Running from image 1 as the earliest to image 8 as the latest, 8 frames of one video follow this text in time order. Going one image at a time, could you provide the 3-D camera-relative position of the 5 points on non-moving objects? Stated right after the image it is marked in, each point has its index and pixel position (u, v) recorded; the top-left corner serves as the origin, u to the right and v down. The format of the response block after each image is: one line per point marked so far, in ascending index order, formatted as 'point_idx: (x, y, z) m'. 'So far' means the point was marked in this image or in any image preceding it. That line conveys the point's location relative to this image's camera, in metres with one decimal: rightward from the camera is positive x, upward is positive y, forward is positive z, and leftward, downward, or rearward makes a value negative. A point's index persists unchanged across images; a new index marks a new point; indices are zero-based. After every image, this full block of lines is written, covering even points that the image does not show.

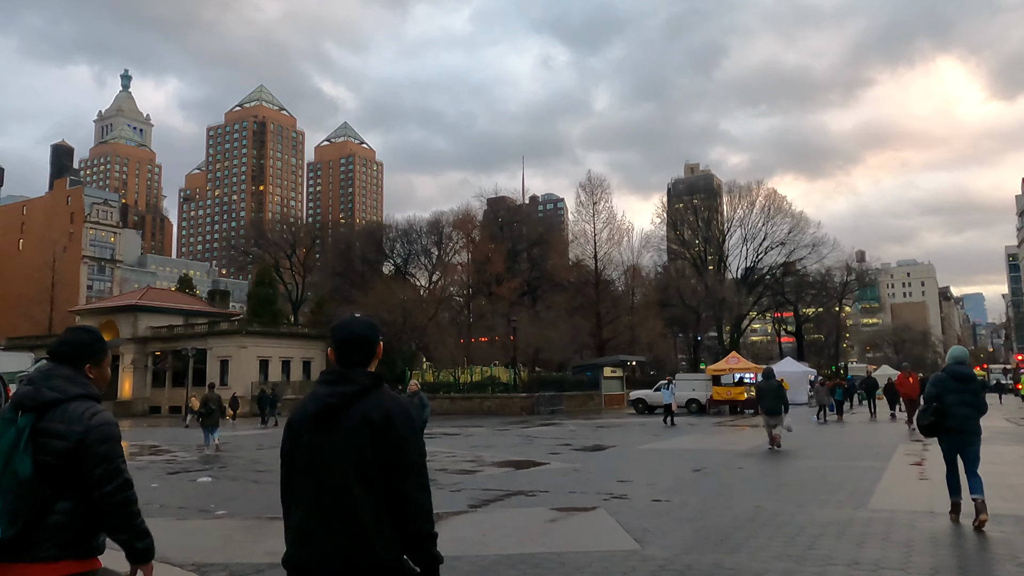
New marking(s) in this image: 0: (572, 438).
0: (+1.5, -3.8, +19.3) m
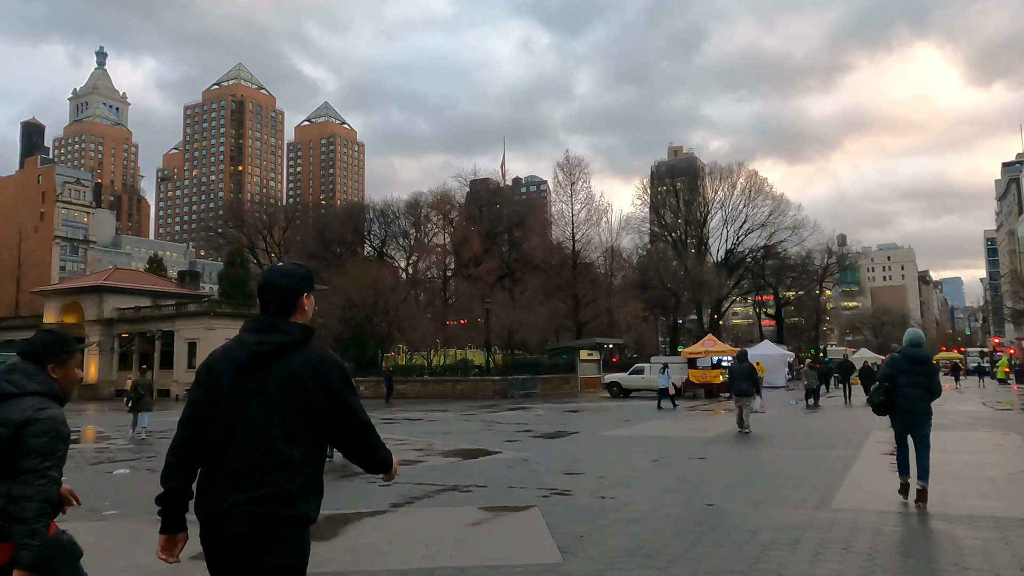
0: (+0.6, -3.3, +18.6) m
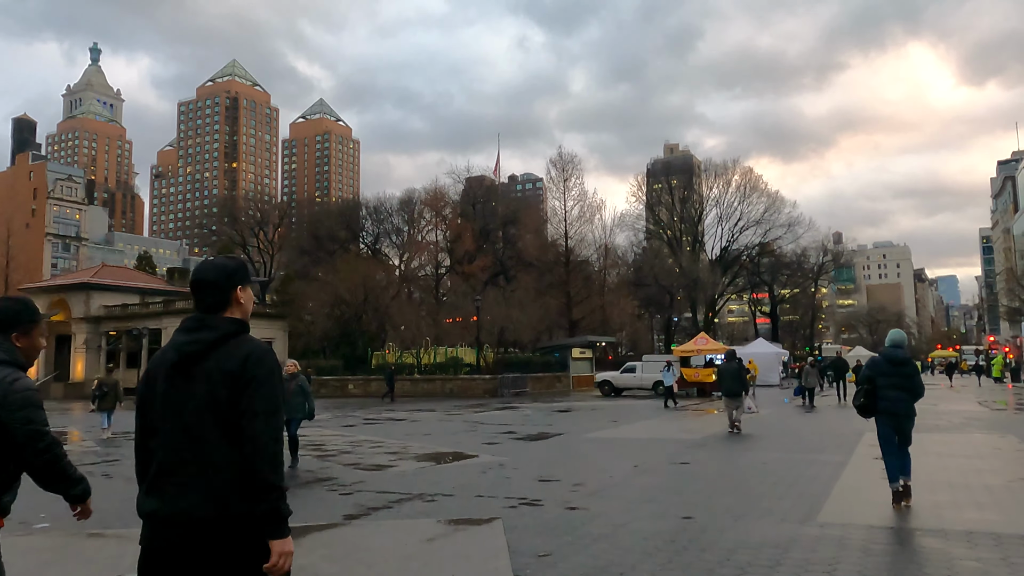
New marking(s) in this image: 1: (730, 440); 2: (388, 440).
0: (+0.2, -3.2, +18.1) m
1: (+3.8, -2.6, +13.2) m
2: (-2.3, -2.8, +14.1) m
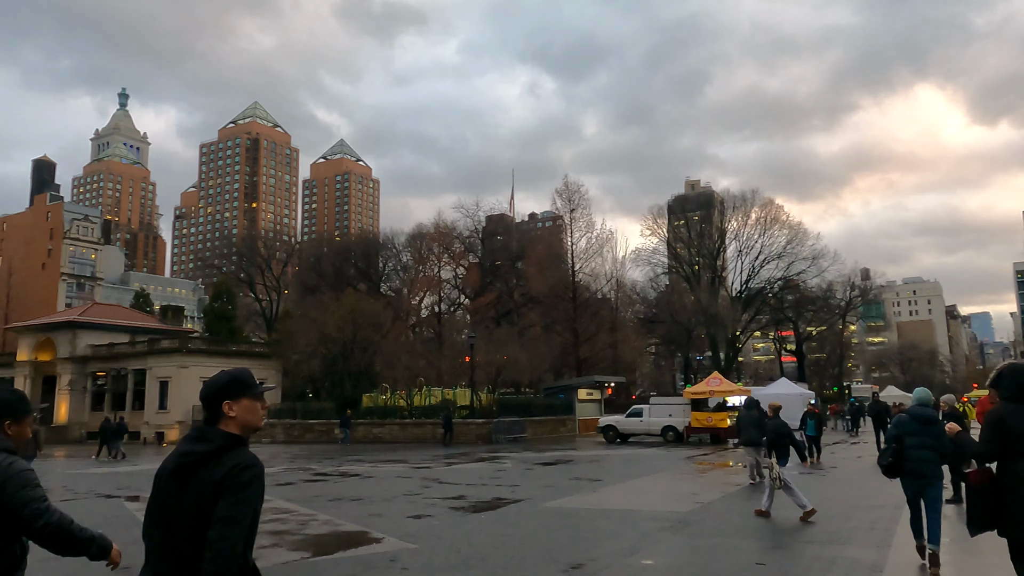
0: (-0.5, -3.8, +15.1) m
1: (+2.9, -3.0, +10.2) m
2: (-3.2, -3.2, +11.2) m
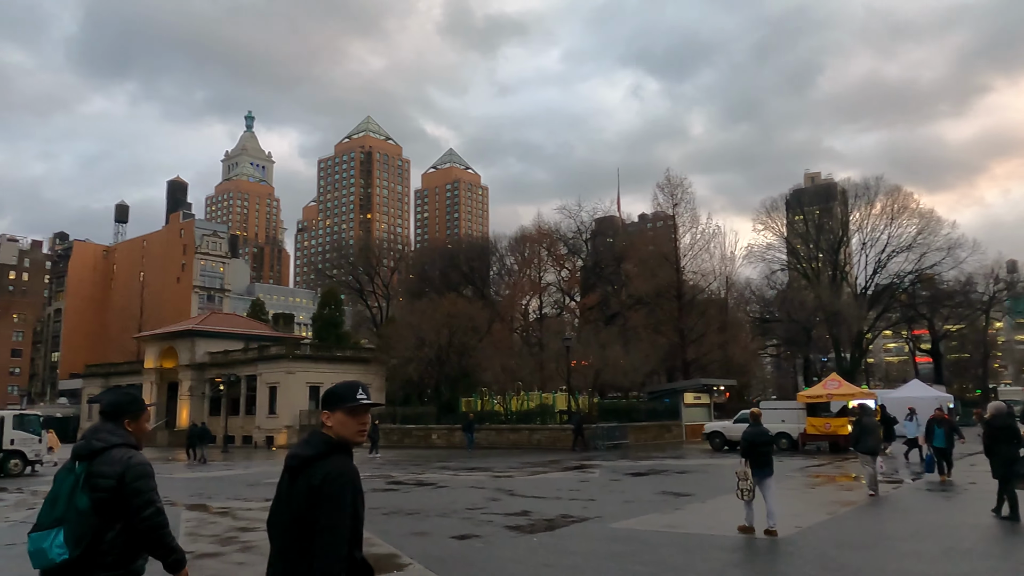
0: (+0.9, -3.7, +13.8) m
1: (+3.5, -2.8, +8.4) m
2: (-2.3, -3.2, +10.3) m
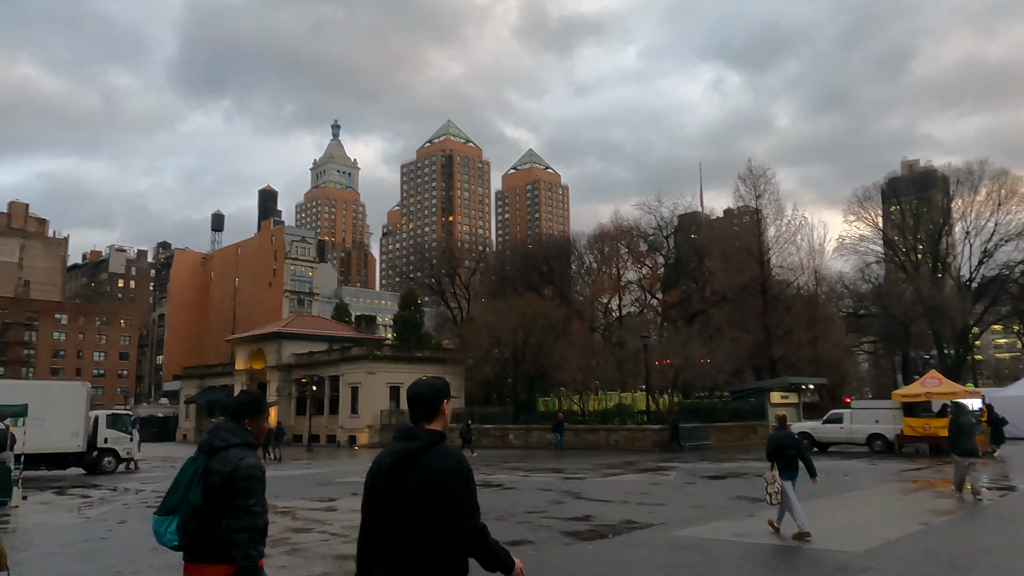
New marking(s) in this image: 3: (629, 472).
0: (+2.1, -3.6, +13.1) m
1: (+4.0, -2.6, +7.5) m
2: (-1.5, -3.1, +10.1) m
3: (+2.9, -4.7, +19.3) m
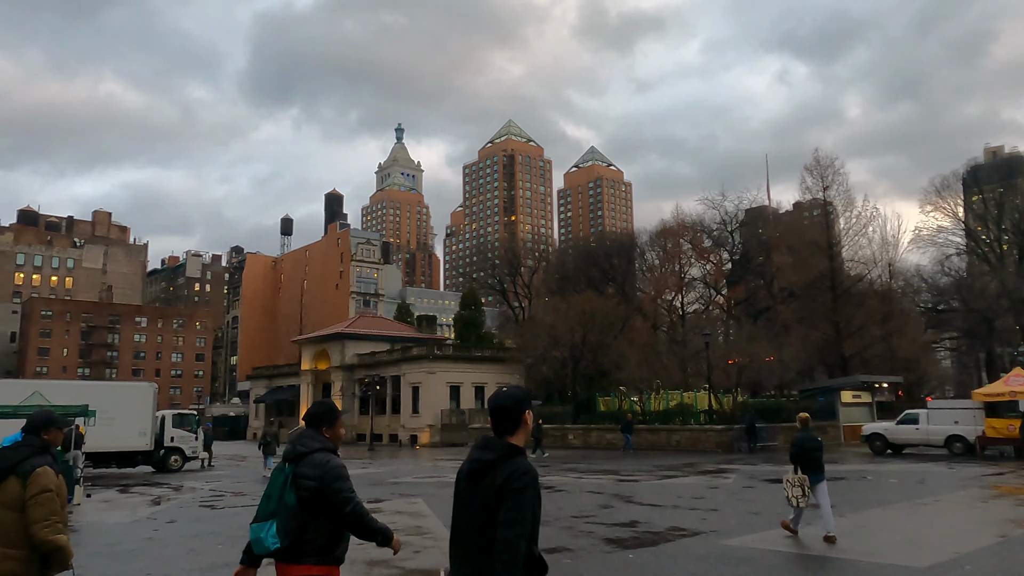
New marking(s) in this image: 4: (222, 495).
0: (+2.8, -3.5, +12.6) m
1: (+4.3, -2.5, +6.9) m
2: (-1.0, -3.1, +9.8) m
3: (+4.3, -4.6, +18.7) m
4: (-6.4, -4.5, +16.8) m
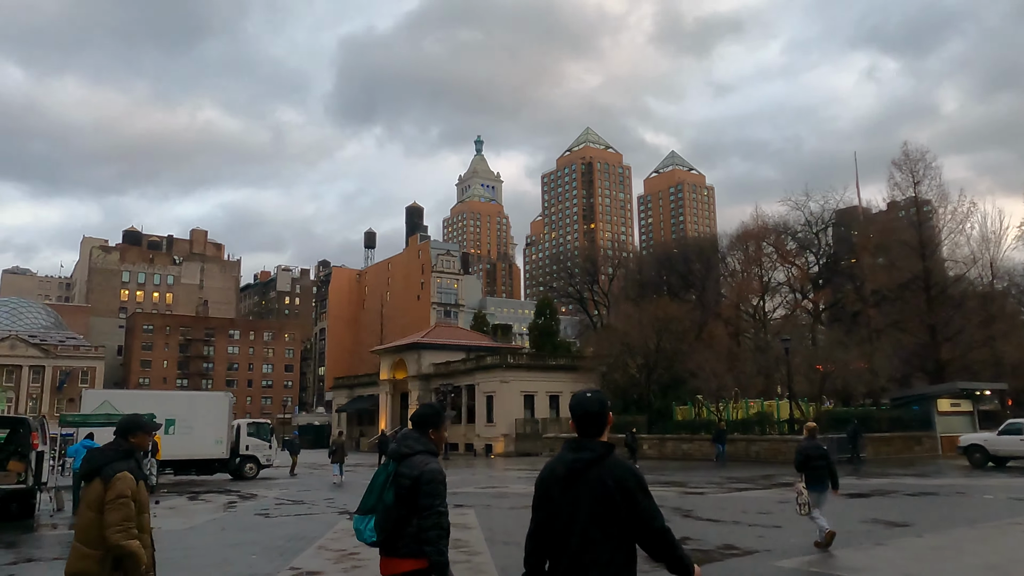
0: (+3.6, -3.5, +11.8) m
1: (+4.5, -2.5, +5.9) m
2: (-0.5, -3.2, +9.5) m
3: (+5.7, -4.6, +17.7) m
4: (-5.0, -4.8, +16.9) m
